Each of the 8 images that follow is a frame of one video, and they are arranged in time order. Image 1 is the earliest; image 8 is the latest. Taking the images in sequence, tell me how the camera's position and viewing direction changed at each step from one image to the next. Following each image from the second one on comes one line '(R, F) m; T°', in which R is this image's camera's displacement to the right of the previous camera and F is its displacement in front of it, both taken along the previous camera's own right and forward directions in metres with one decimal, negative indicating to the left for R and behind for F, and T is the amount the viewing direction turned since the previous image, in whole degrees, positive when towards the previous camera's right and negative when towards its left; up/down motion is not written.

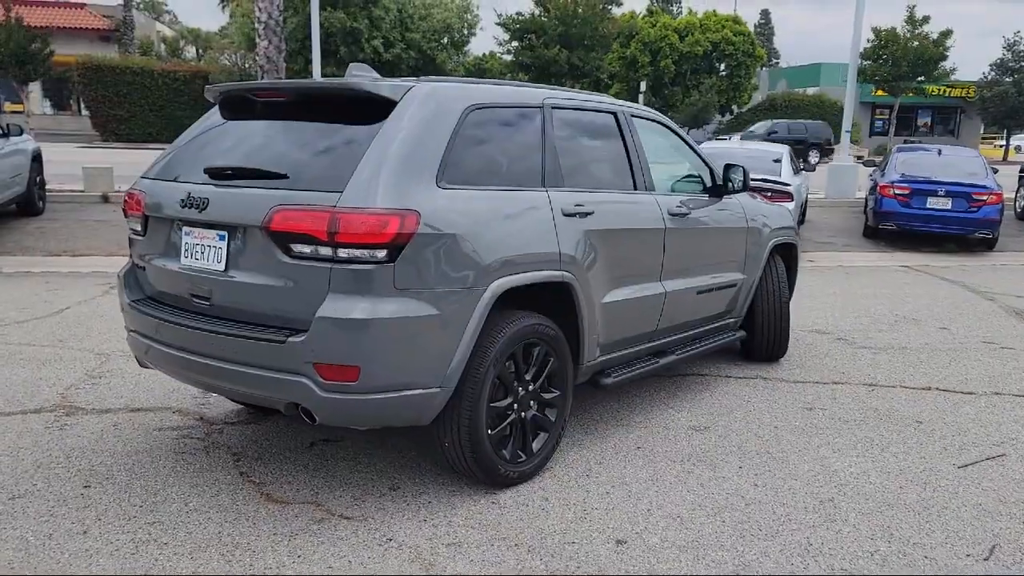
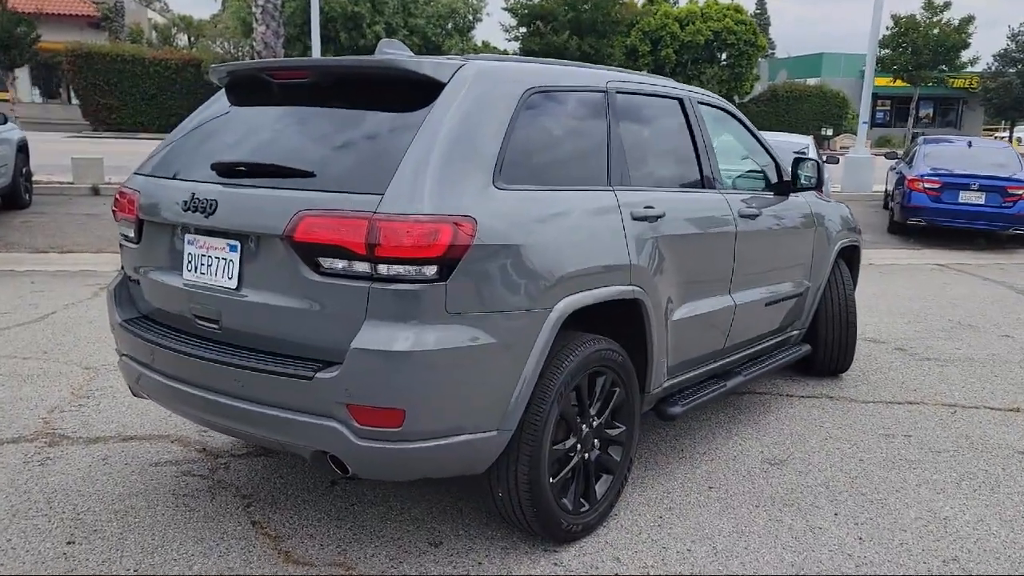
(-0.3, +0.6) m; 0°
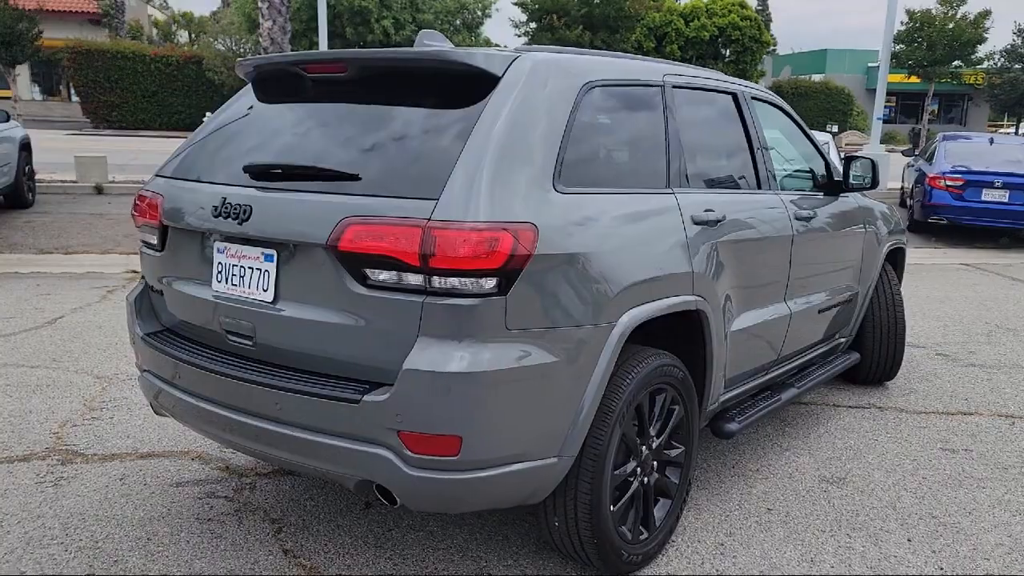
(-0.2, +0.2) m; 0°
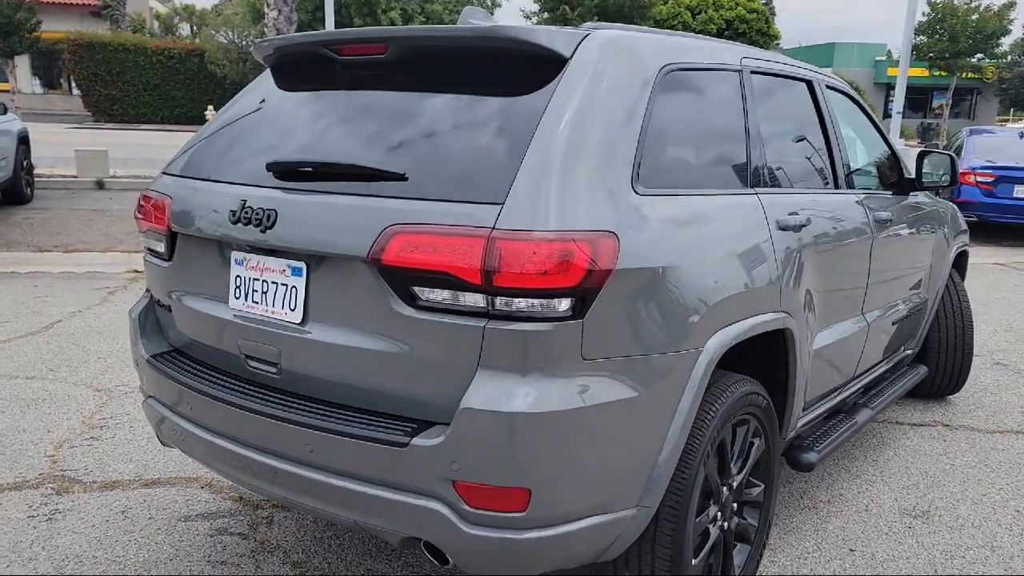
(-0.2, +0.4) m; 0°
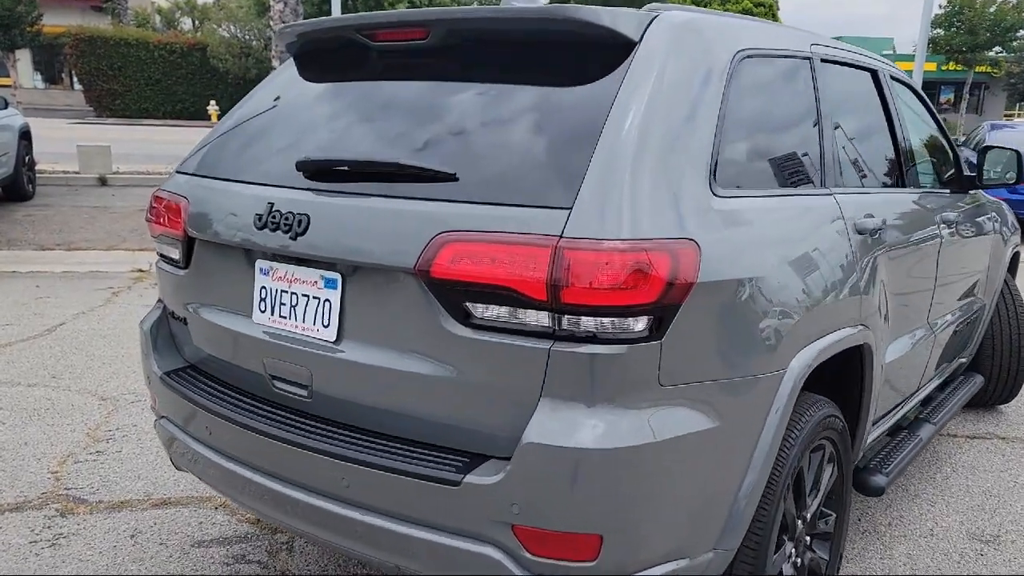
(-0.1, +0.3) m; 0°
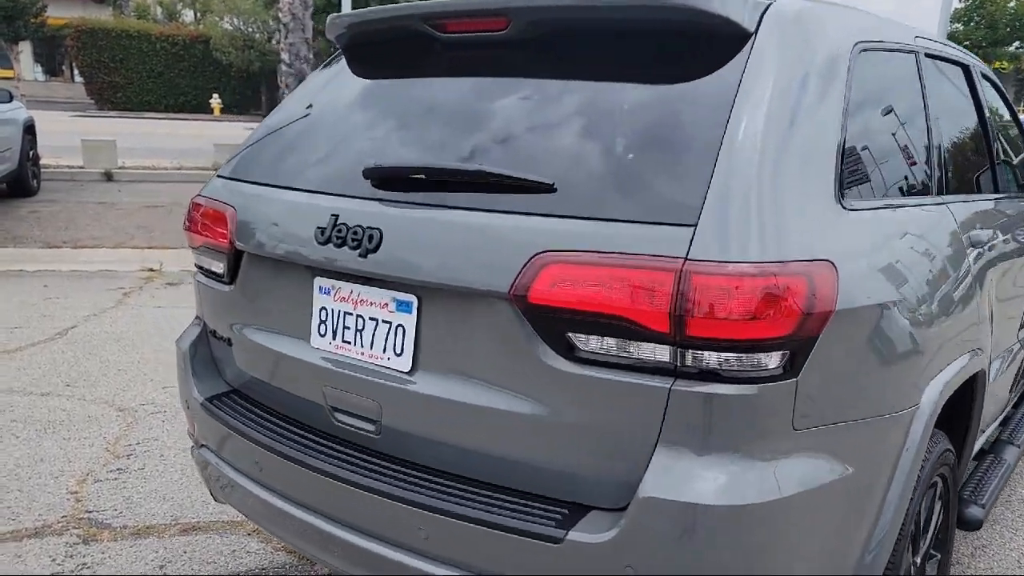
(-0.2, +0.2) m; 0°
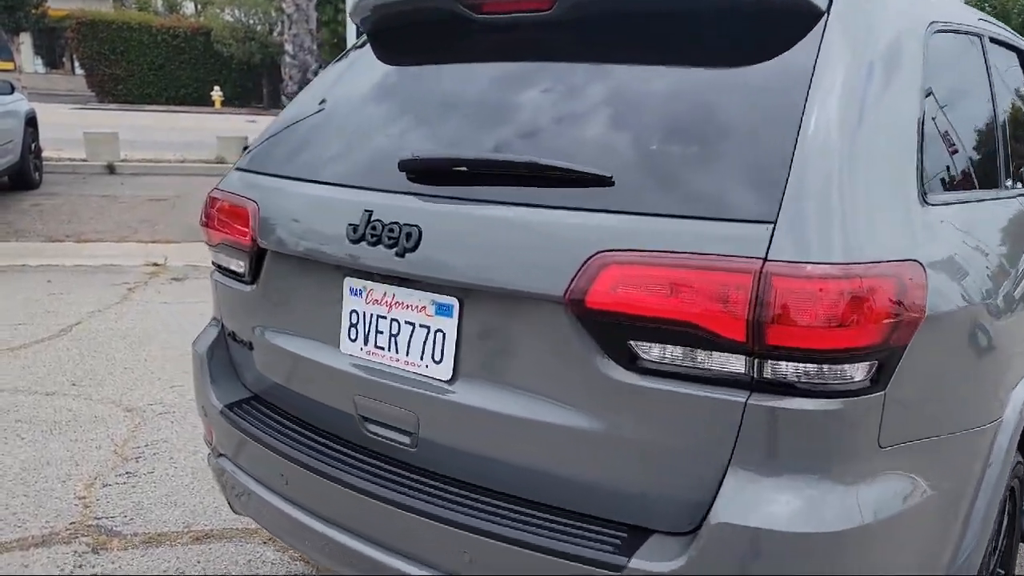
(-0.1, +0.1) m; 0°
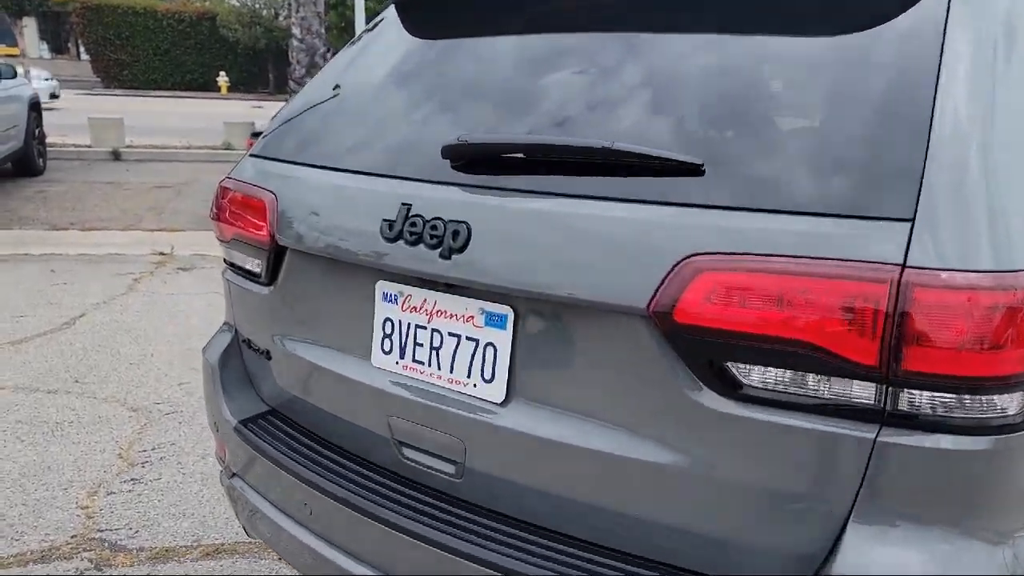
(-0.1, +0.2) m; 0°
